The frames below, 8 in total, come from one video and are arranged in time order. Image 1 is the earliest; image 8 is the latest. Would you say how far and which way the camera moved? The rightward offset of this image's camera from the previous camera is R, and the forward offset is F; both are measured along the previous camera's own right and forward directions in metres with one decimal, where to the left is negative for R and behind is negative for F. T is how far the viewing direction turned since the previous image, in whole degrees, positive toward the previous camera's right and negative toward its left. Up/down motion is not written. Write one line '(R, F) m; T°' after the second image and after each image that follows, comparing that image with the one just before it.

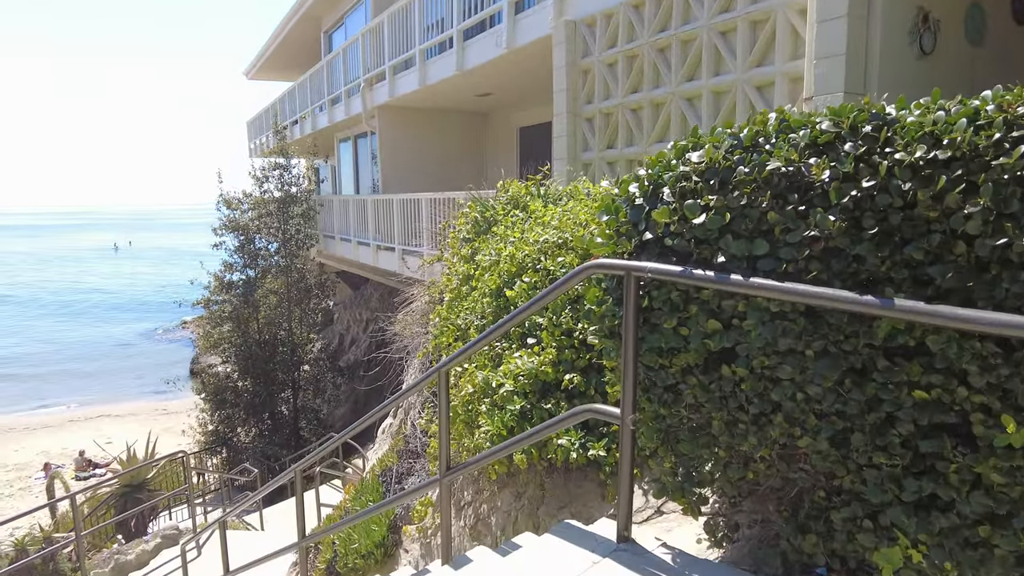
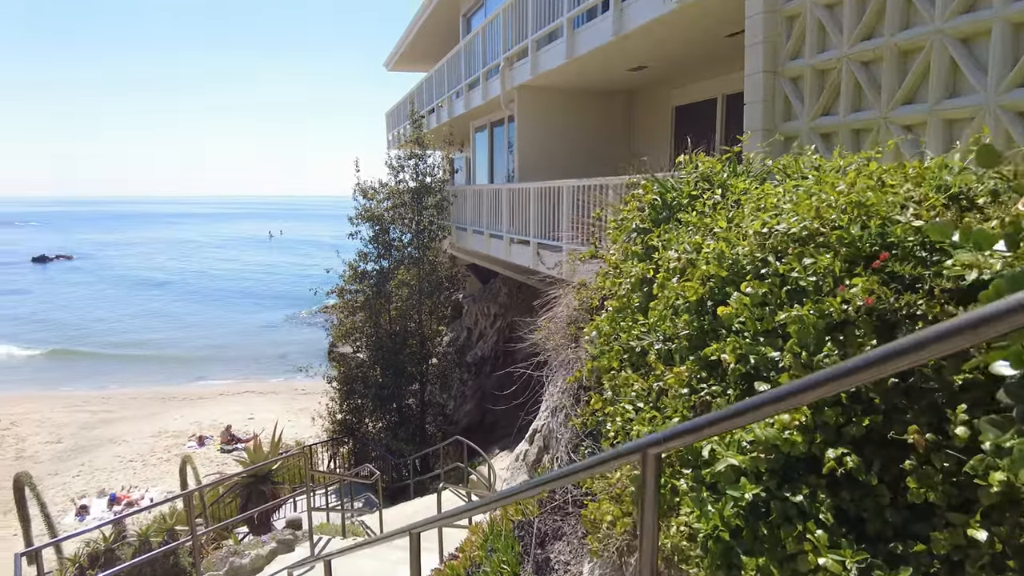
(-0.3, +0.9) m; -11°
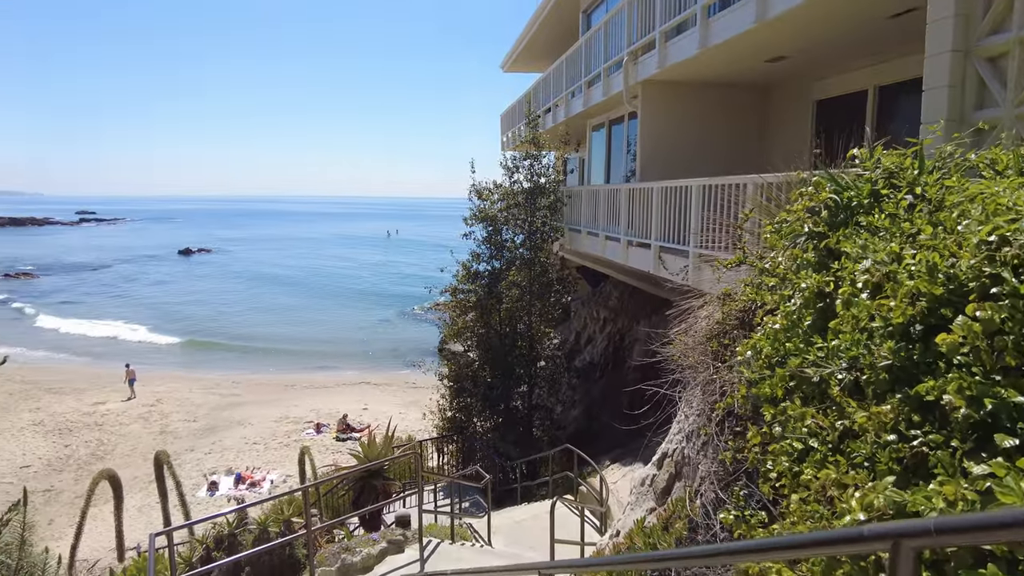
(-0.1, +0.3) m; -9°
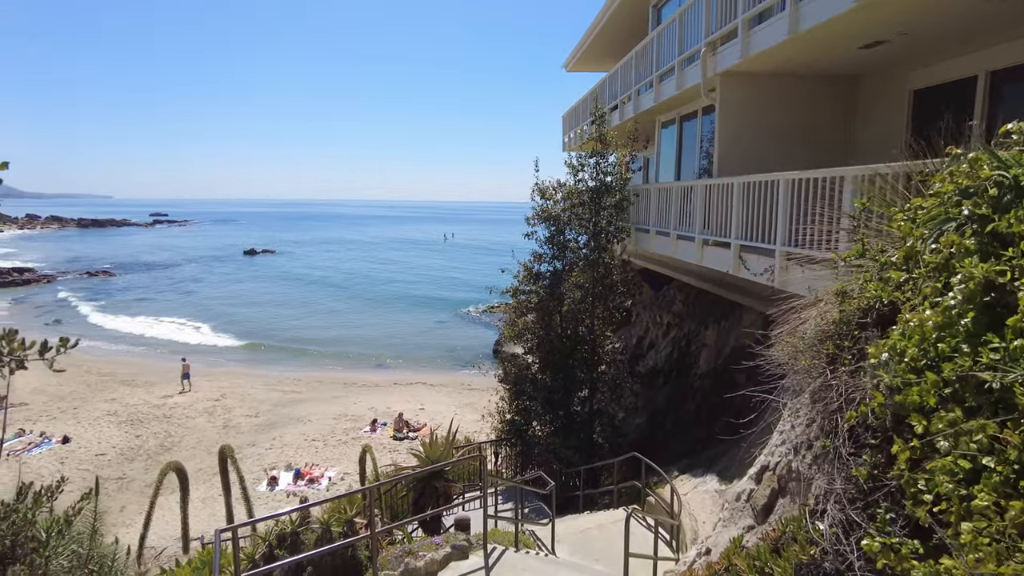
(-0.2, +0.3) m; -5°
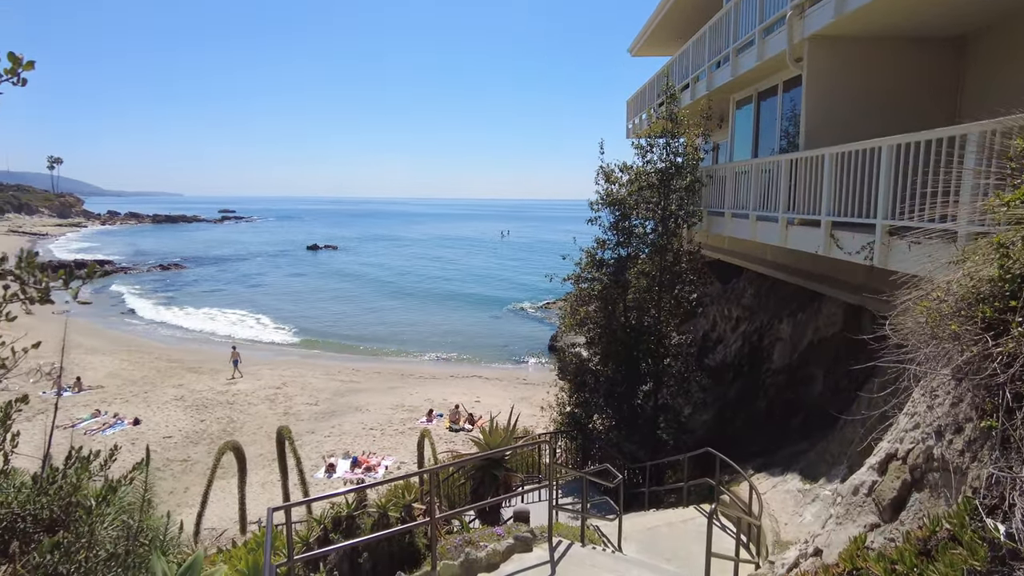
(-0.1, +0.4) m; -5°
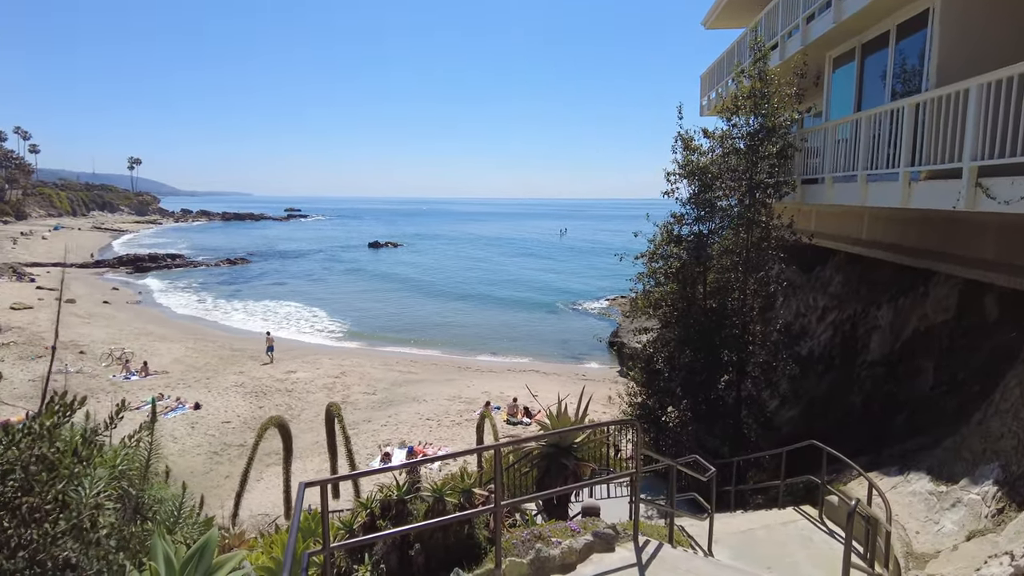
(-0.2, +0.8) m; -5°
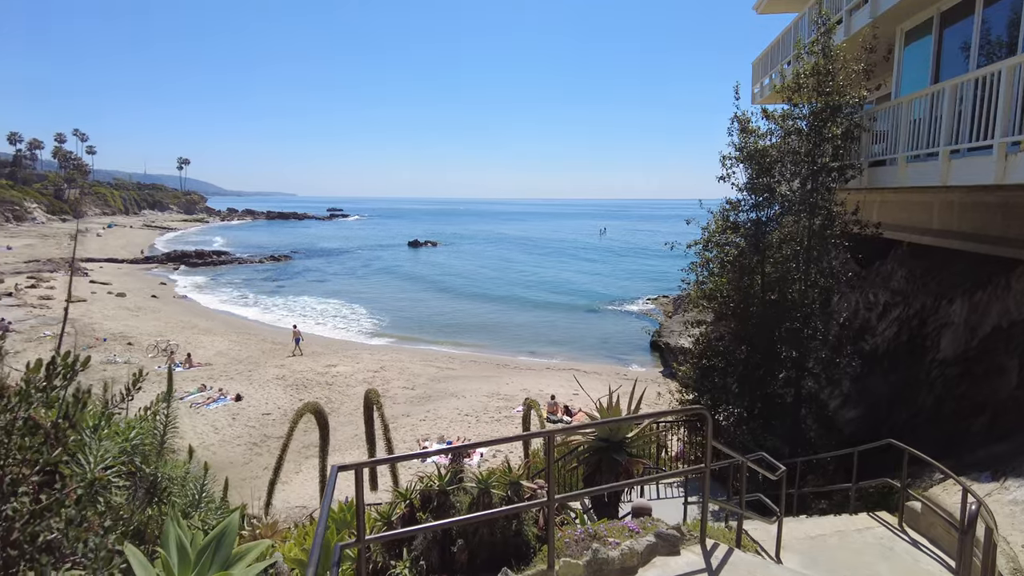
(-0.1, +0.4) m; -3°
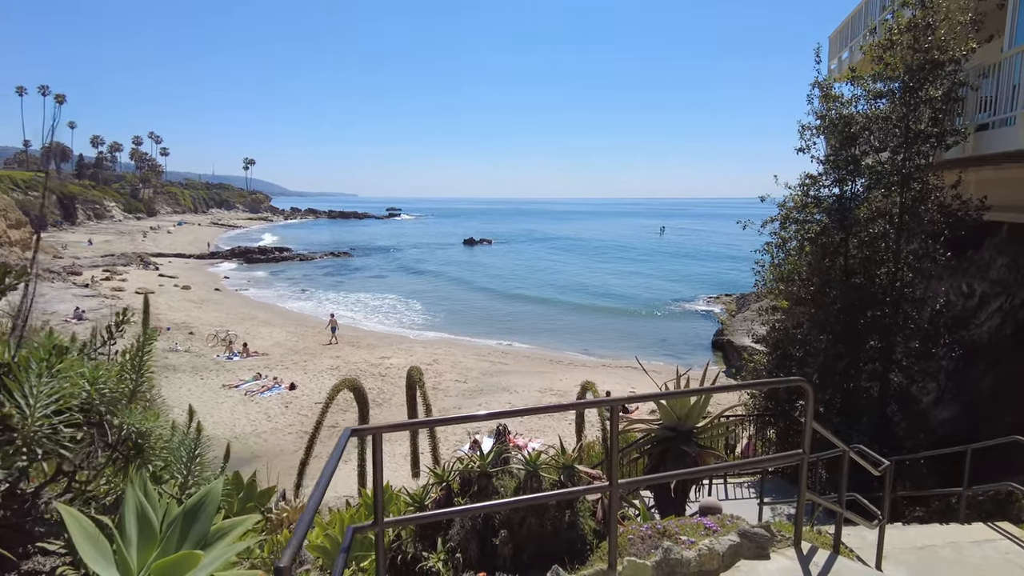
(0.0, +0.6) m; -5°
